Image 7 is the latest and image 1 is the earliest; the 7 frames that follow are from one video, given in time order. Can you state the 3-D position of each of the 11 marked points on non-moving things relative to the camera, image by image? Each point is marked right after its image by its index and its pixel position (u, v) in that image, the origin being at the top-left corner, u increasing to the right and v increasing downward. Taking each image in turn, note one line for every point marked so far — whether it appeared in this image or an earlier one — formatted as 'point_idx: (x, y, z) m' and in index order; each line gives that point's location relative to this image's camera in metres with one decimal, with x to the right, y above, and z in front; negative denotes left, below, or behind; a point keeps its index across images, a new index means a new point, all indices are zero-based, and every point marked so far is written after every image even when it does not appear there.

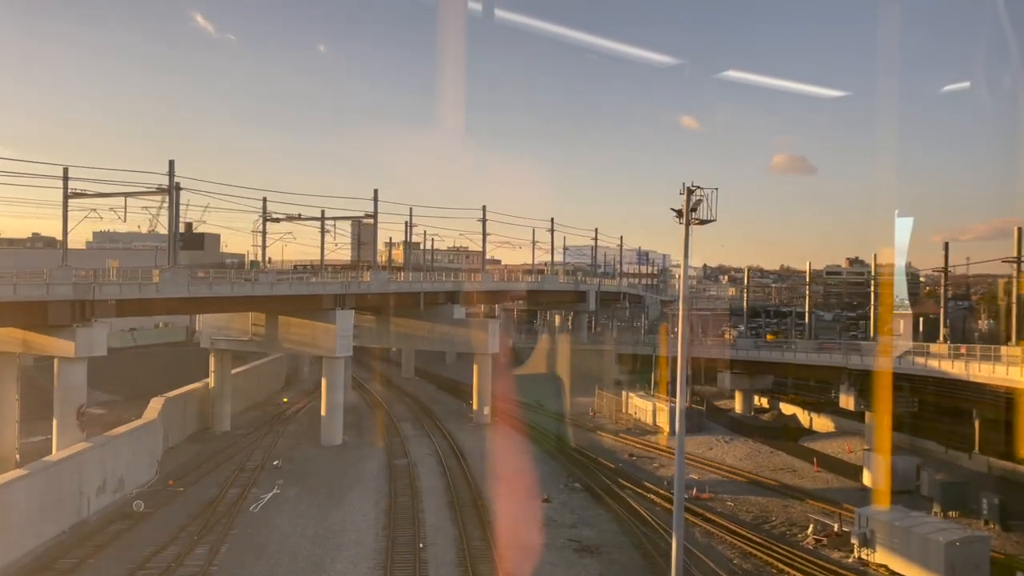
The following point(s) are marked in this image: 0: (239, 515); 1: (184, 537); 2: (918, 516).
0: (-7.4, -6.2, +18.7) m
1: (-8.0, -6.0, +16.7) m
2: (+10.5, -5.9, +17.9) m
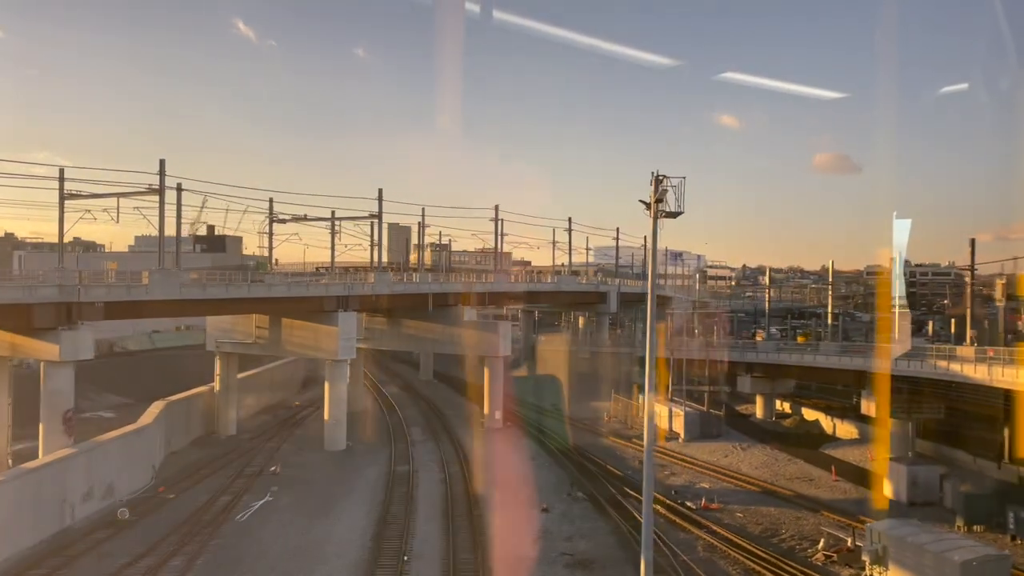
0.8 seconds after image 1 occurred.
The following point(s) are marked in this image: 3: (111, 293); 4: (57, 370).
0: (-7.6, -6.3, +18.3) m
1: (-8.3, -6.1, +16.3) m
2: (+10.2, -5.9, +16.7) m
3: (-11.2, -0.1, +19.2) m
4: (-12.4, -2.2, +18.7) m
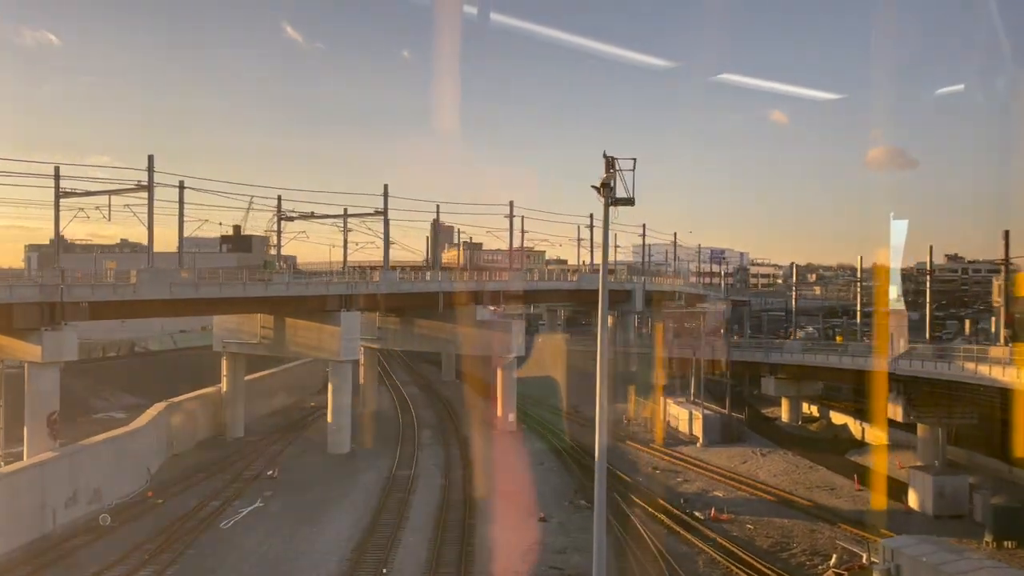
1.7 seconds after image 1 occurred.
0: (-7.9, -6.3, +17.8) m
1: (-8.6, -6.1, +15.8) m
2: (+9.9, -5.9, +15.4) m
3: (-11.4, -0.1, +18.9) m
4: (-12.6, -2.2, +18.4) m
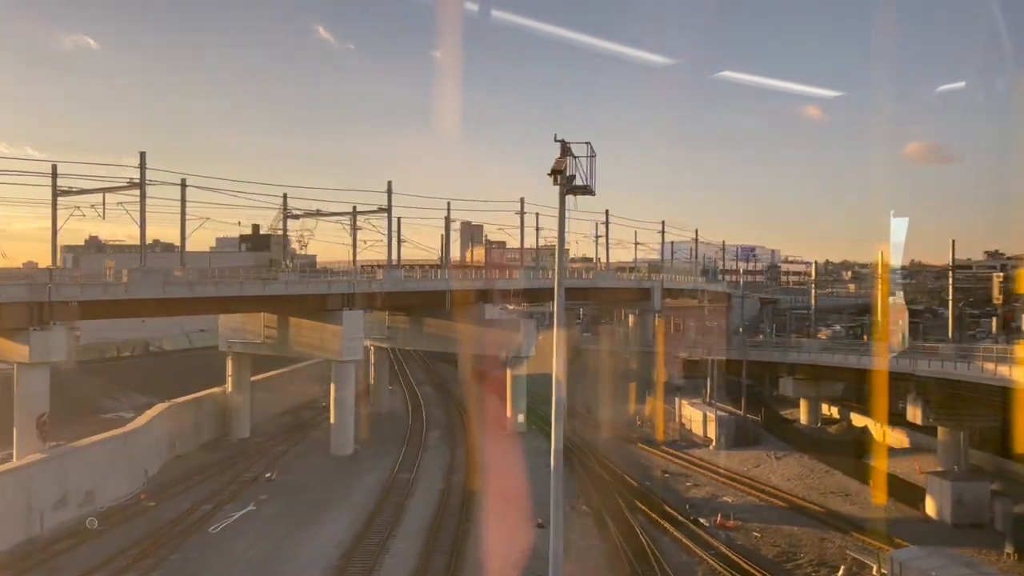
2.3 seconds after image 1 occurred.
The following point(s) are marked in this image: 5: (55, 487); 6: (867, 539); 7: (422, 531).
0: (-8.1, -6.3, +17.5) m
1: (-8.8, -6.1, +15.6) m
2: (+9.6, -5.8, +14.5) m
3: (-11.5, -0.1, +18.7) m
4: (-12.8, -2.2, +18.3) m
5: (-11.9, -5.2, +17.9) m
6: (+10.3, -7.3, +20.0) m
7: (-2.5, -6.7, +19.0) m
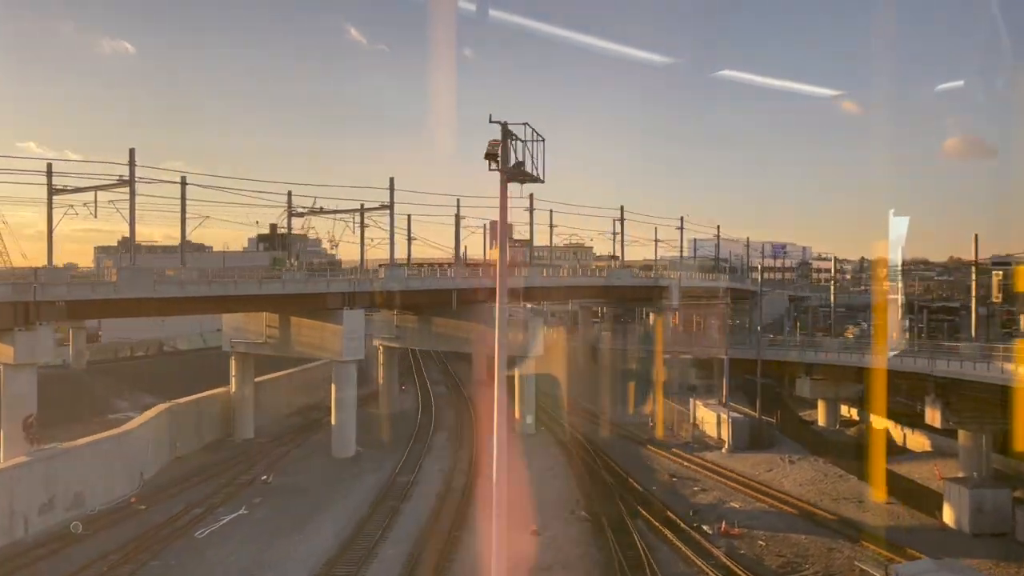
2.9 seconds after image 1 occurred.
0: (-8.3, -6.3, +17.2) m
1: (-9.1, -6.2, +15.3) m
2: (+9.3, -5.8, +13.7) m
3: (-11.8, -0.1, +18.4) m
4: (-13.0, -2.3, +18.1) m
5: (-12.1, -5.2, +17.7) m
6: (+10.1, -7.2, +19.1) m
7: (-2.7, -6.7, +18.5) m
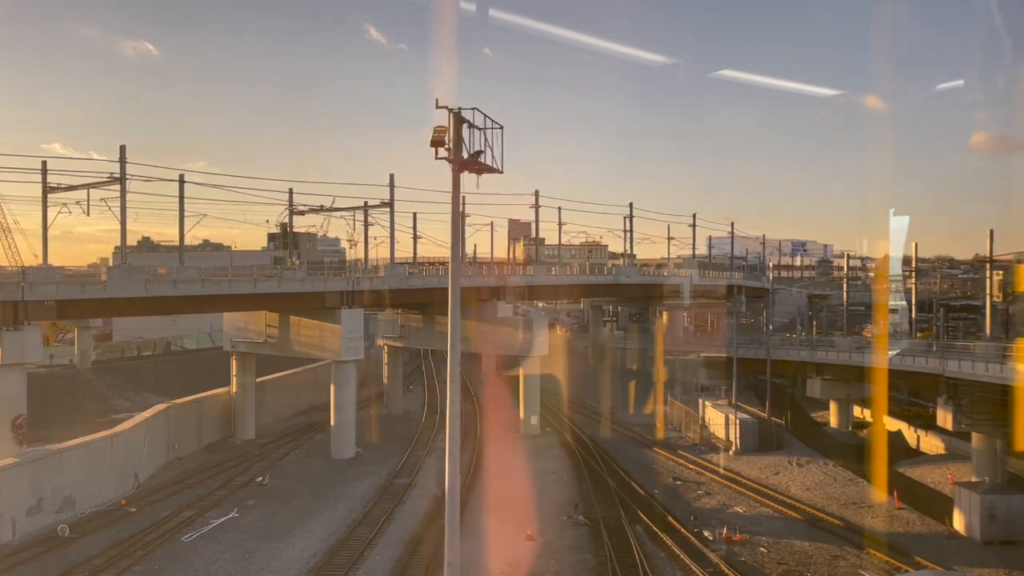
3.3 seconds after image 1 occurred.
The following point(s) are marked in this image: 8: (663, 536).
0: (-8.5, -6.3, +16.9) m
1: (-9.4, -6.2, +15.0) m
2: (+9.0, -5.8, +13.0) m
3: (-12.0, -0.1, +18.3) m
4: (-13.2, -2.3, +18.0) m
5: (-12.3, -5.2, +17.5) m
6: (+10.0, -7.2, +18.5) m
7: (-2.9, -6.7, +18.1) m
8: (+4.3, -7.1, +19.8) m
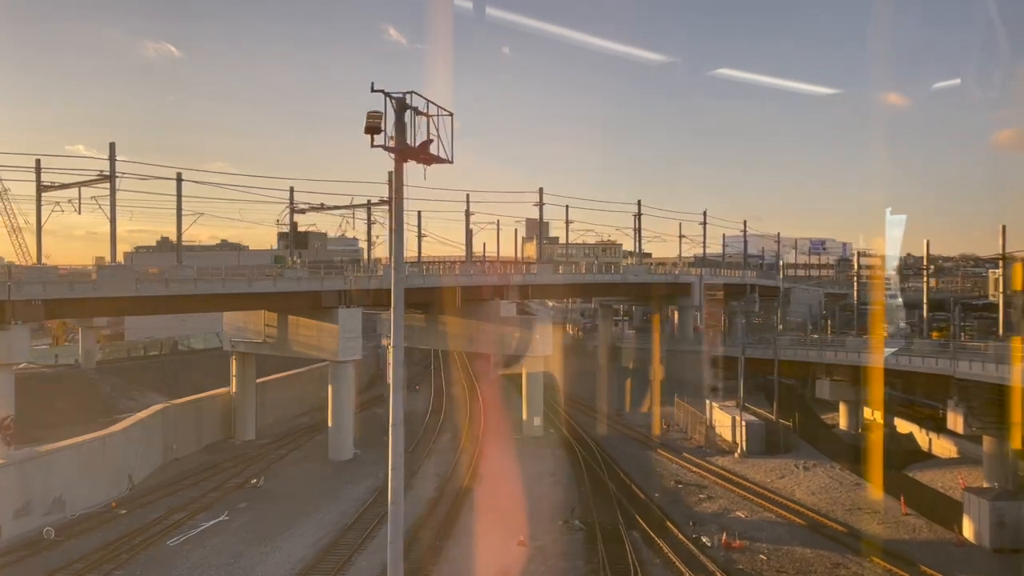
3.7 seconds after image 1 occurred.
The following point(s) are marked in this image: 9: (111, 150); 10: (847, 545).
0: (-8.7, -6.3, +16.7) m
1: (-9.7, -6.2, +14.8) m
2: (+8.7, -5.8, +12.5) m
3: (-12.2, -0.1, +18.1) m
4: (-13.4, -2.3, +17.8) m
5: (-12.5, -5.2, +17.4) m
6: (+9.8, -7.2, +17.9) m
7: (-3.1, -6.7, +17.8) m
8: (+4.1, -7.1, +19.3) m
9: (-11.6, +3.9, +19.9) m
10: (+9.7, -7.4, +19.9) m
